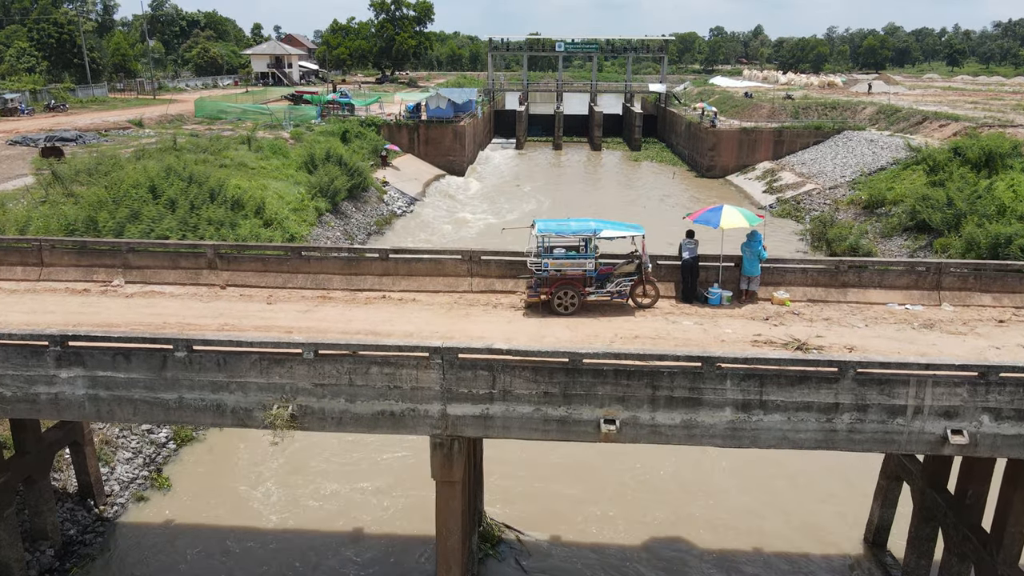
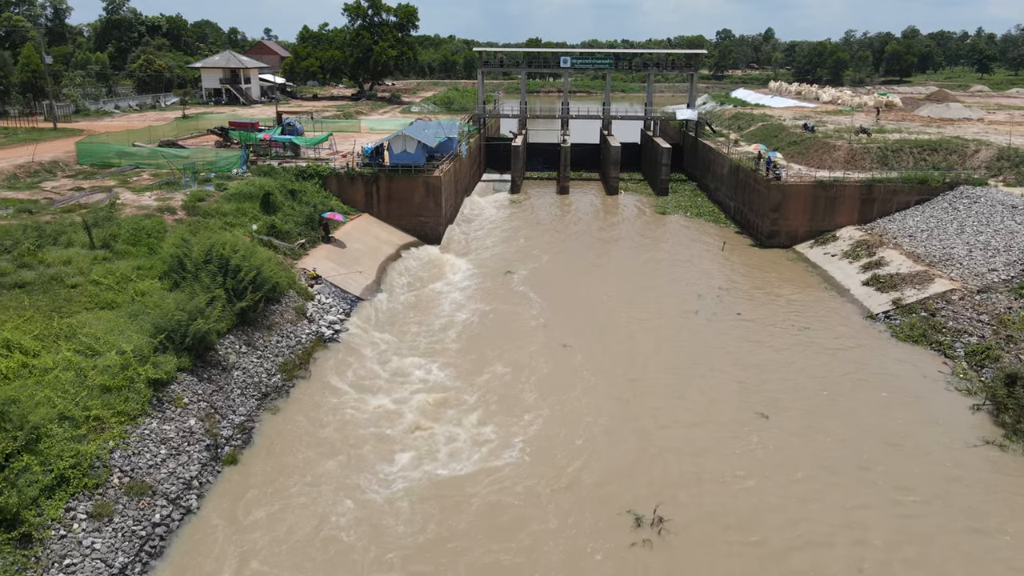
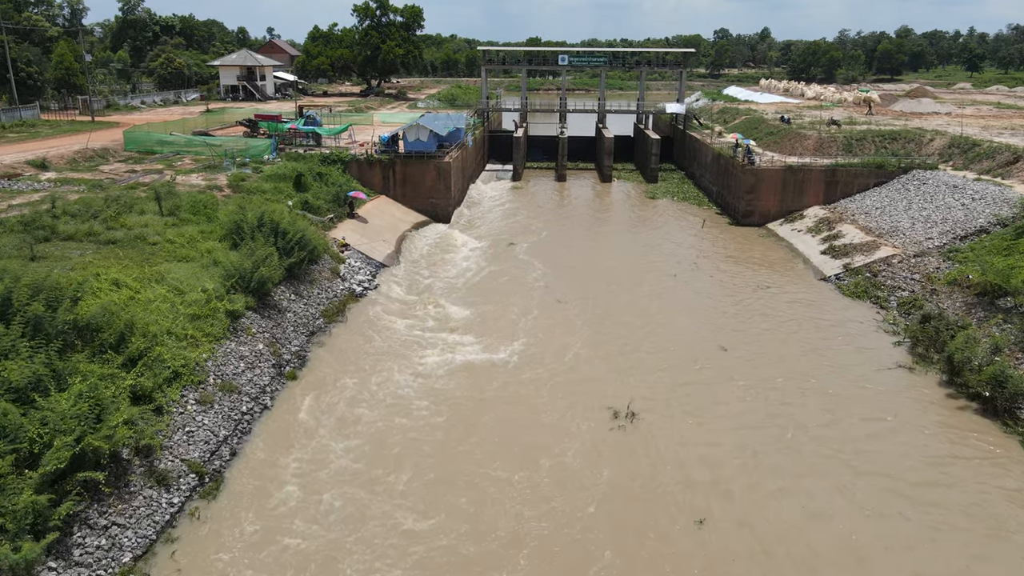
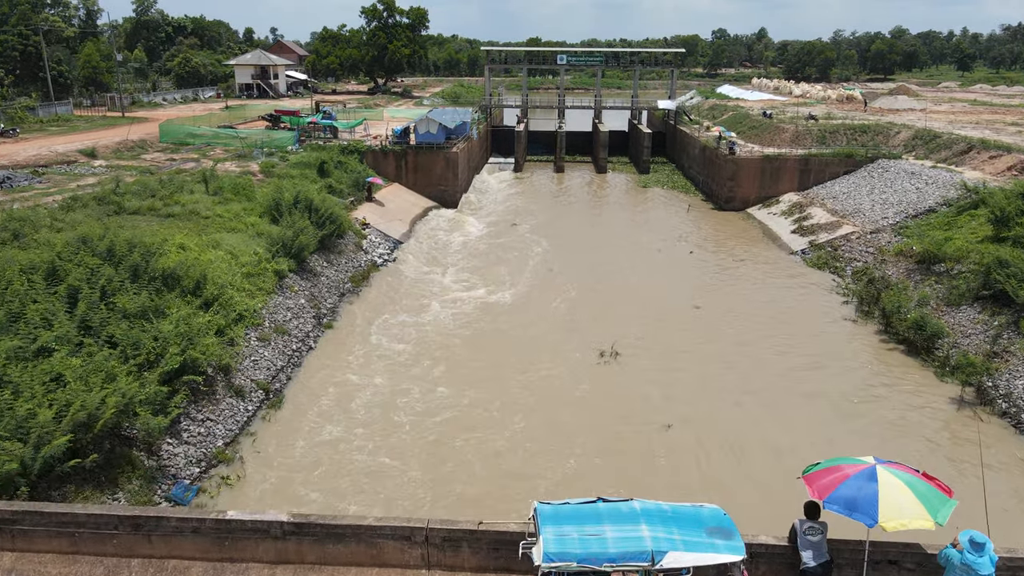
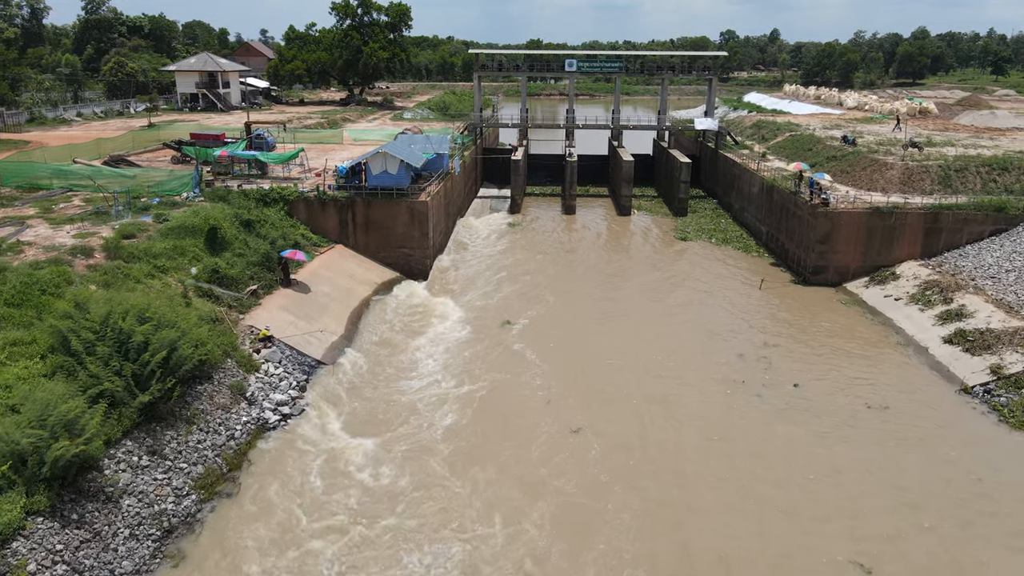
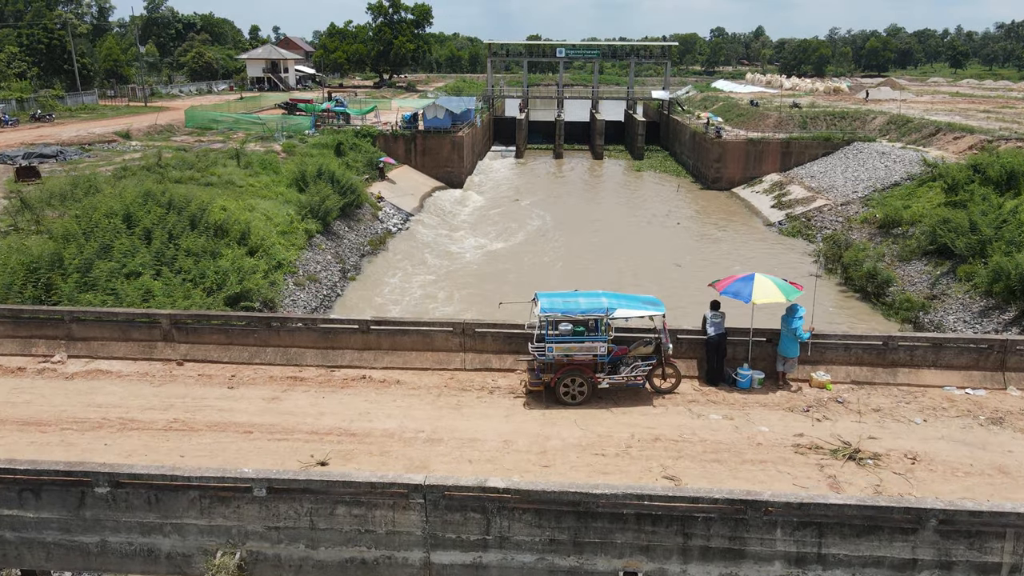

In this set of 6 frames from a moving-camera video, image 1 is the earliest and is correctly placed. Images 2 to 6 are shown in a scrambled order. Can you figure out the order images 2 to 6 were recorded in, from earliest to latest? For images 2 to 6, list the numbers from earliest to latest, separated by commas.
6, 4, 3, 2, 5
